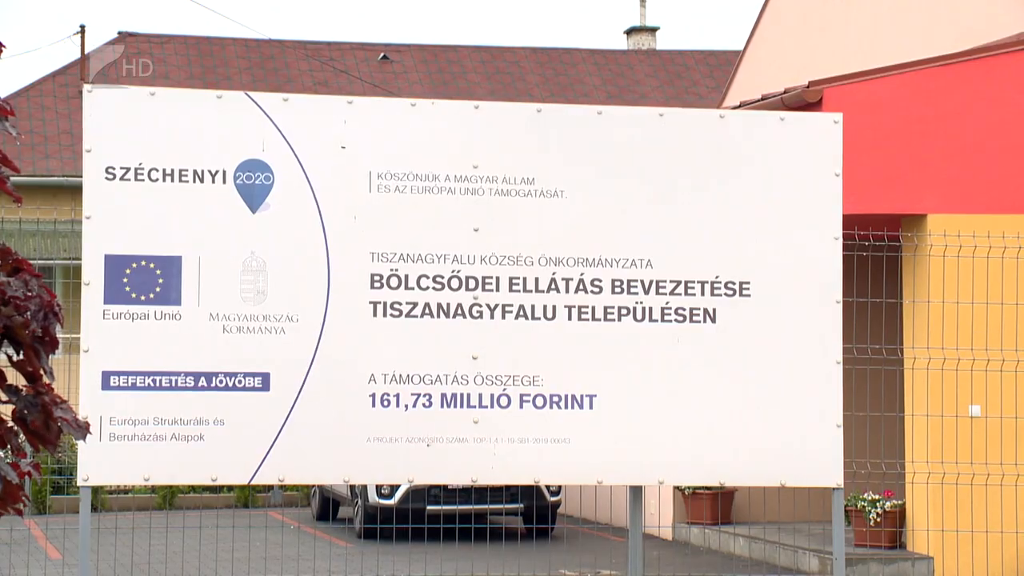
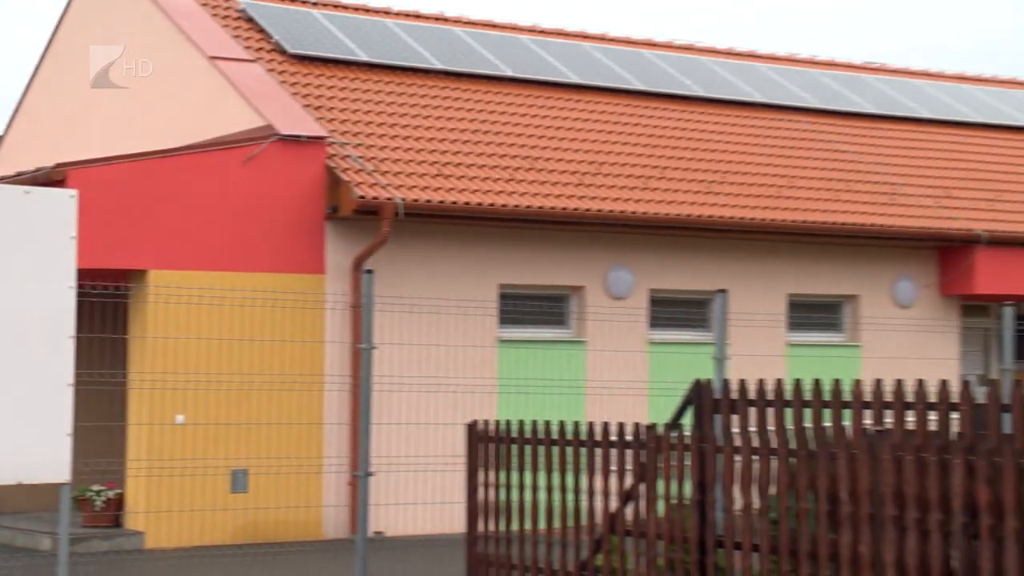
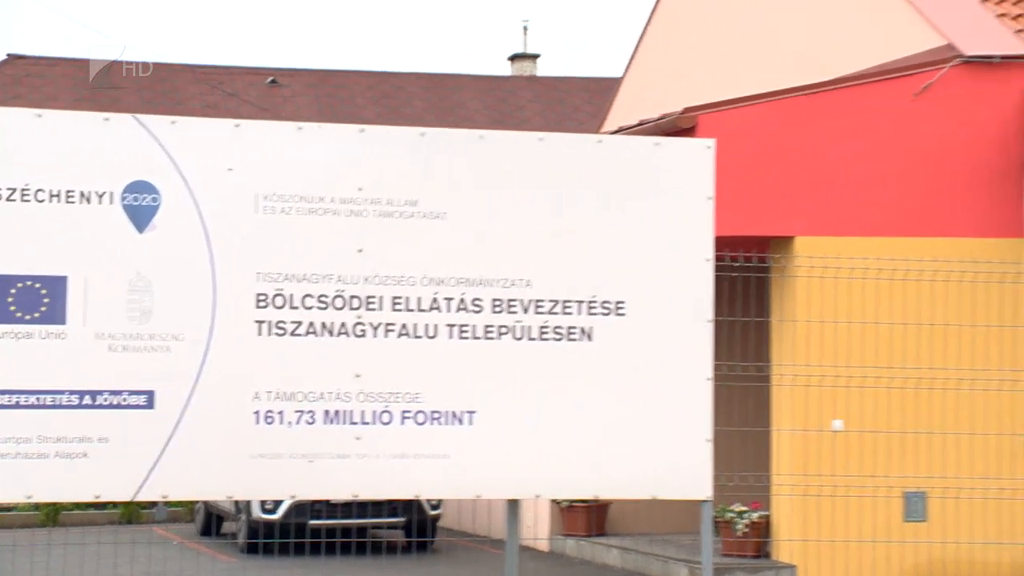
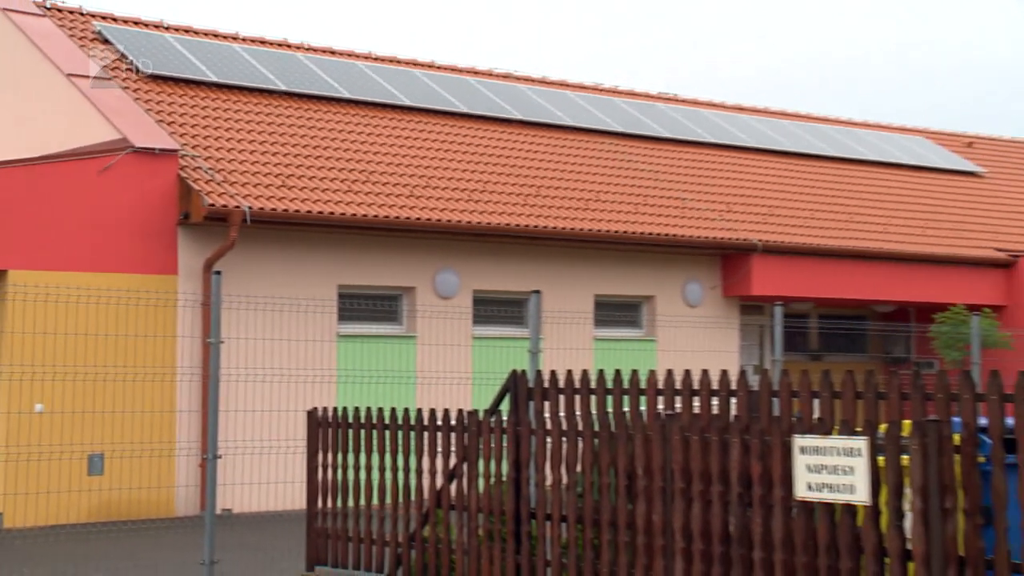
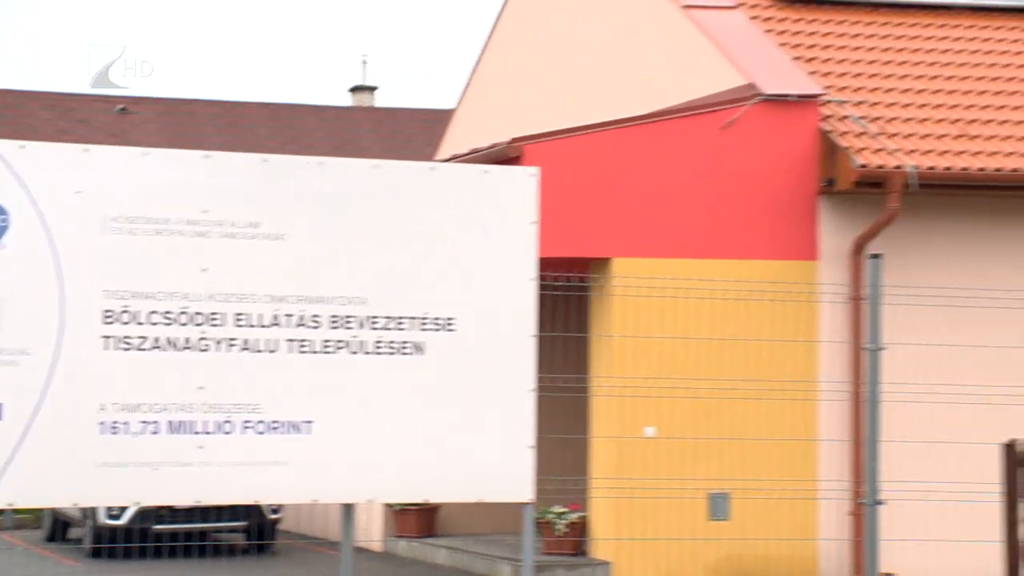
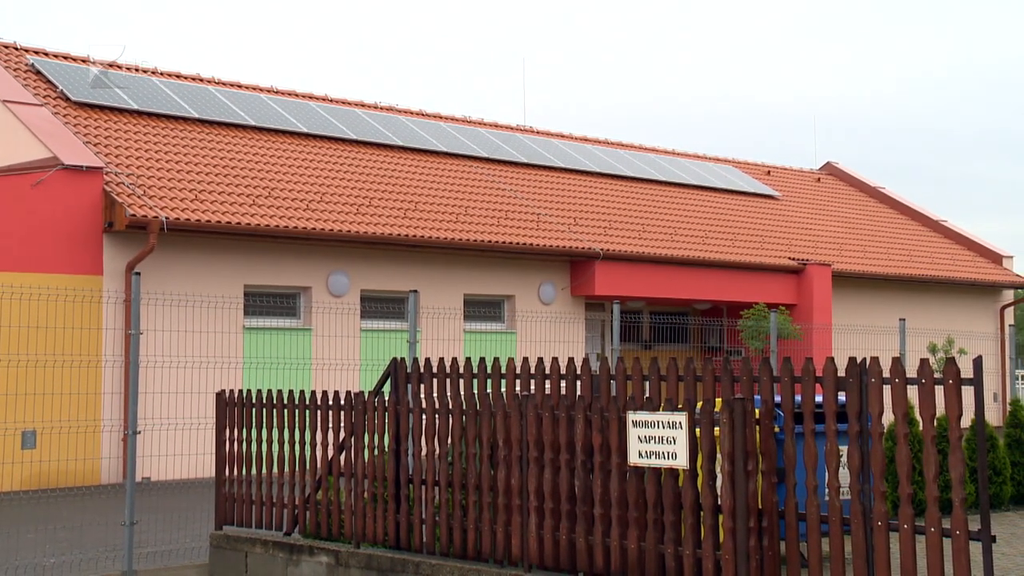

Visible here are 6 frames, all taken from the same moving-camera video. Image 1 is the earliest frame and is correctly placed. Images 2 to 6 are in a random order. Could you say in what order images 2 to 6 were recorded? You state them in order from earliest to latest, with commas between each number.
3, 5, 2, 4, 6
